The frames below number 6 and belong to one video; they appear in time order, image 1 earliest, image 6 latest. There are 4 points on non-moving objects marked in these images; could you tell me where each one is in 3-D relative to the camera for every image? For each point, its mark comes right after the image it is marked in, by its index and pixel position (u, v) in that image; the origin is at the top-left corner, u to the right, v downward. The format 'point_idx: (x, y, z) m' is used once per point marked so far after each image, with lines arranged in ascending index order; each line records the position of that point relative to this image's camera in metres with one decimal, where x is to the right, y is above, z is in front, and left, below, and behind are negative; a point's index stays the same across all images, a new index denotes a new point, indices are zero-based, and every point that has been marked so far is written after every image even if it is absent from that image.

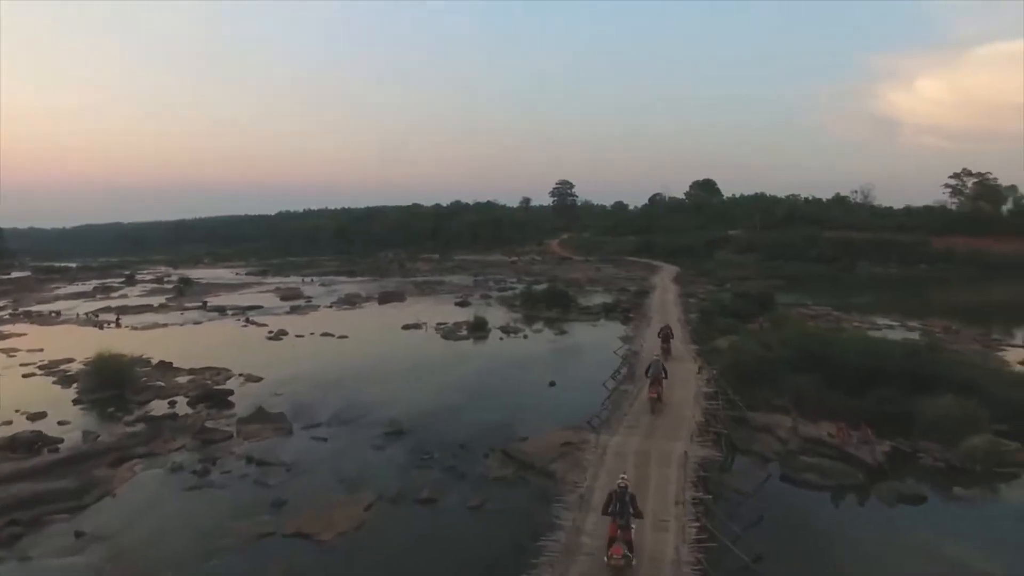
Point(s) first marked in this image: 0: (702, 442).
0: (+3.7, -3.0, +13.1) m
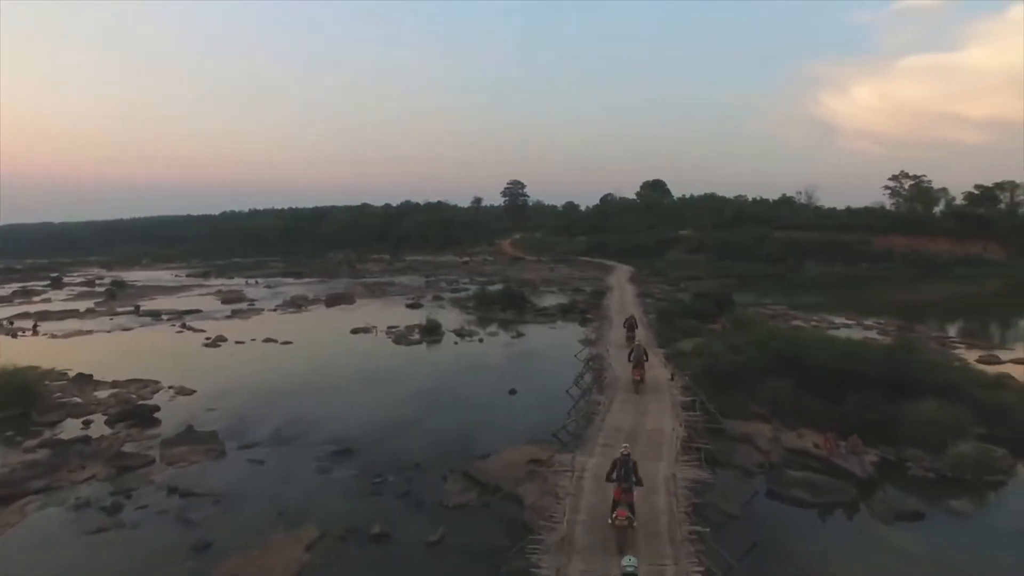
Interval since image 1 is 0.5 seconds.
0: (+3.1, -3.0, +11.8) m
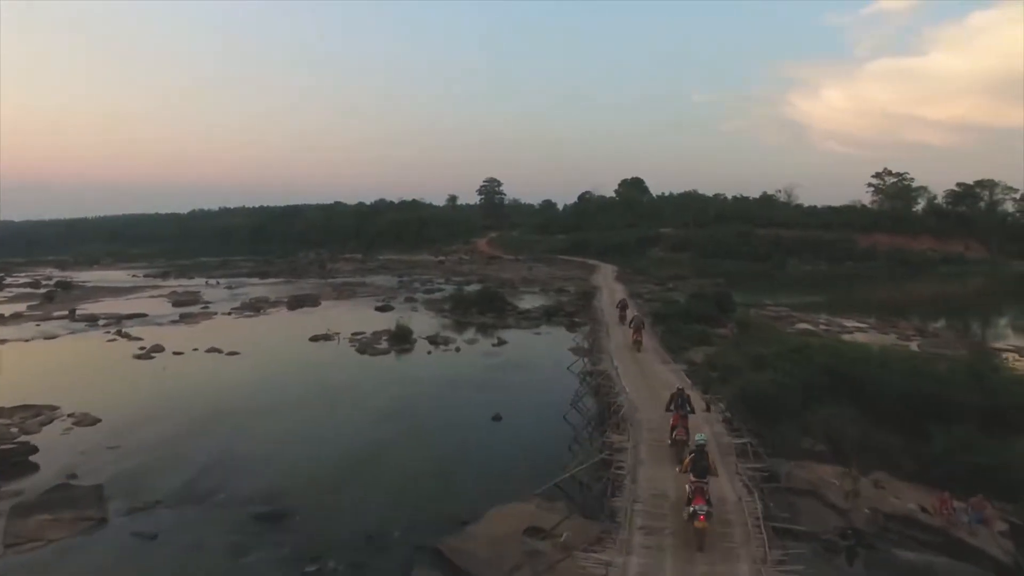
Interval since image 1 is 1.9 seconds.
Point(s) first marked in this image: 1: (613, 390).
0: (+3.1, -3.1, +7.7) m
1: (+2.5, -2.5, +16.8) m
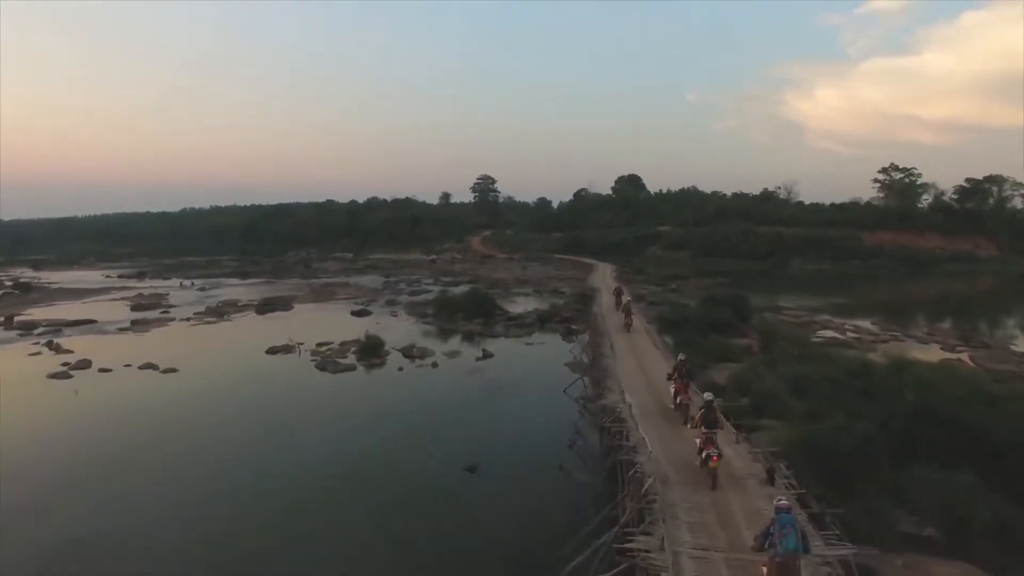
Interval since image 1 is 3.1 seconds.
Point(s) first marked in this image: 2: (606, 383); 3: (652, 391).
0: (+2.7, -3.3, +3.3) m
1: (+2.1, -2.7, +12.4) m
2: (+2.4, -2.6, +18.2) m
3: (+3.6, -2.4, +17.3) m
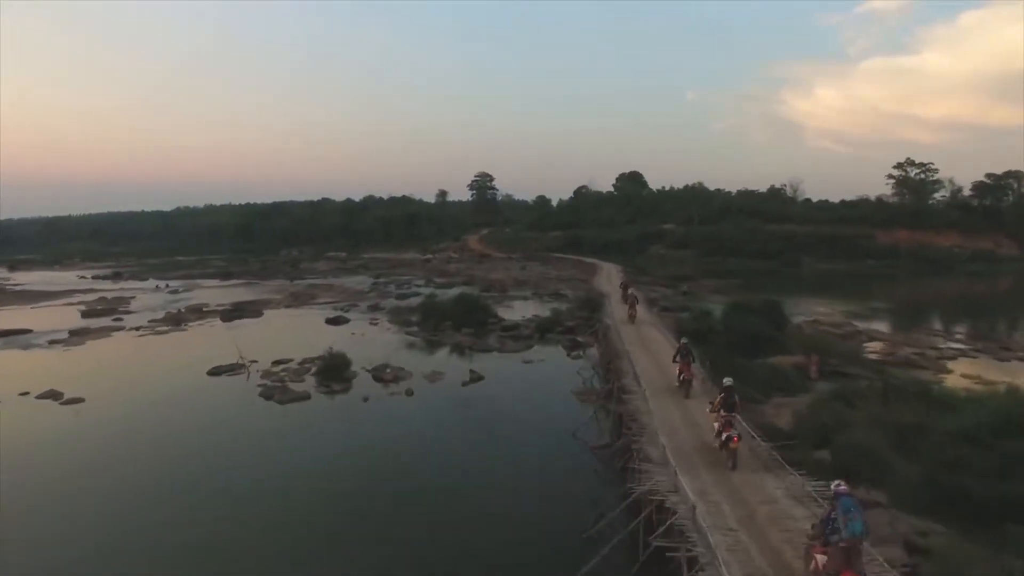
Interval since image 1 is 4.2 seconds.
0: (+2.5, -3.6, -2.0) m
1: (+1.9, -3.0, +7.1) m
2: (+2.3, -2.8, +13.0) m
3: (+3.4, -2.7, +12.1) m
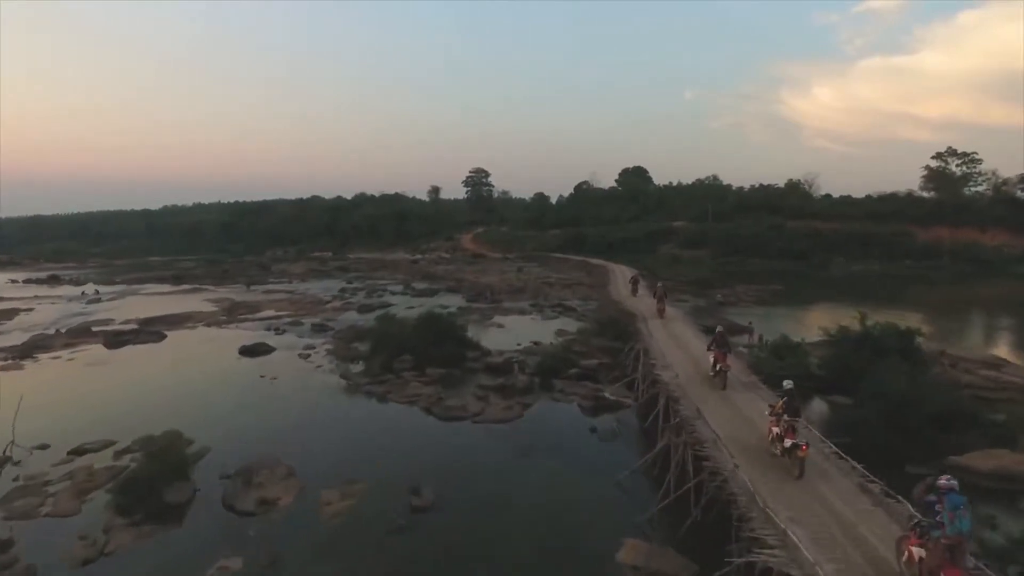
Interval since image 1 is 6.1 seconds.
0: (+2.3, -4.3, -13.4) m
1: (+1.6, -3.7, -4.3) m
2: (+2.0, -3.5, +1.5) m
3: (+3.1, -3.4, +0.7) m
